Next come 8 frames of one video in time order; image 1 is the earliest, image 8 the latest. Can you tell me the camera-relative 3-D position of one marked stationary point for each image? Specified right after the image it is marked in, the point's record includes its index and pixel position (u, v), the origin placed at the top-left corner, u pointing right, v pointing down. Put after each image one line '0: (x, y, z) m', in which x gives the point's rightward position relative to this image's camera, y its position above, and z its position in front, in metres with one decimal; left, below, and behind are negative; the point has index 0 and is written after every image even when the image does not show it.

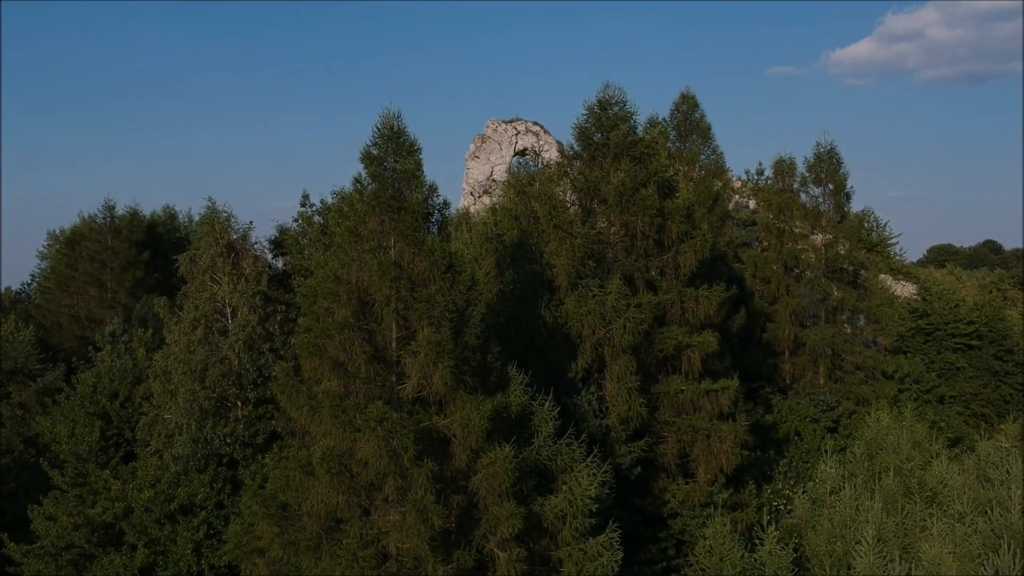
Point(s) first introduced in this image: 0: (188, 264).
0: (-5.8, +0.4, +17.7) m
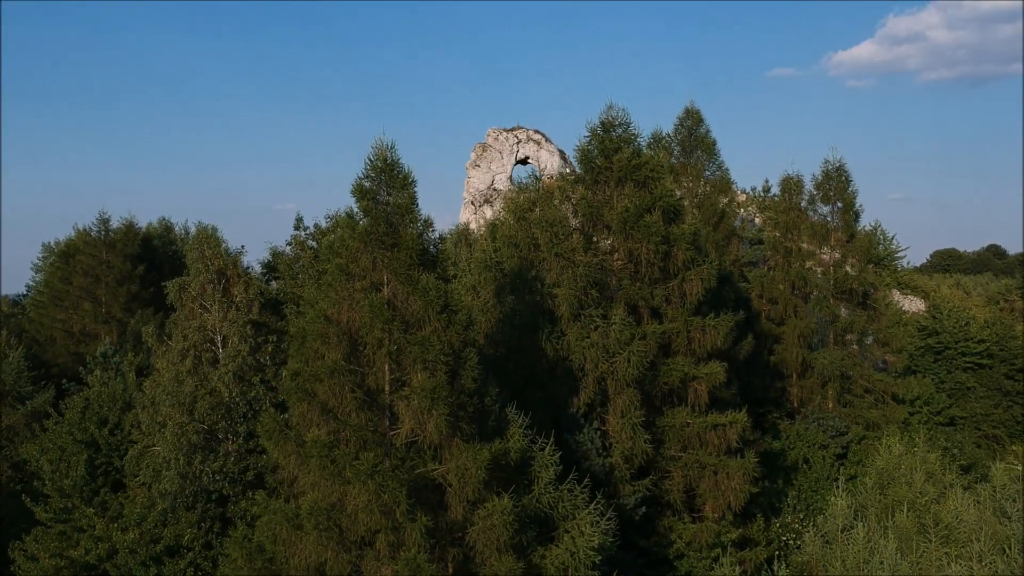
0: (-5.8, -0.1, +17.2) m
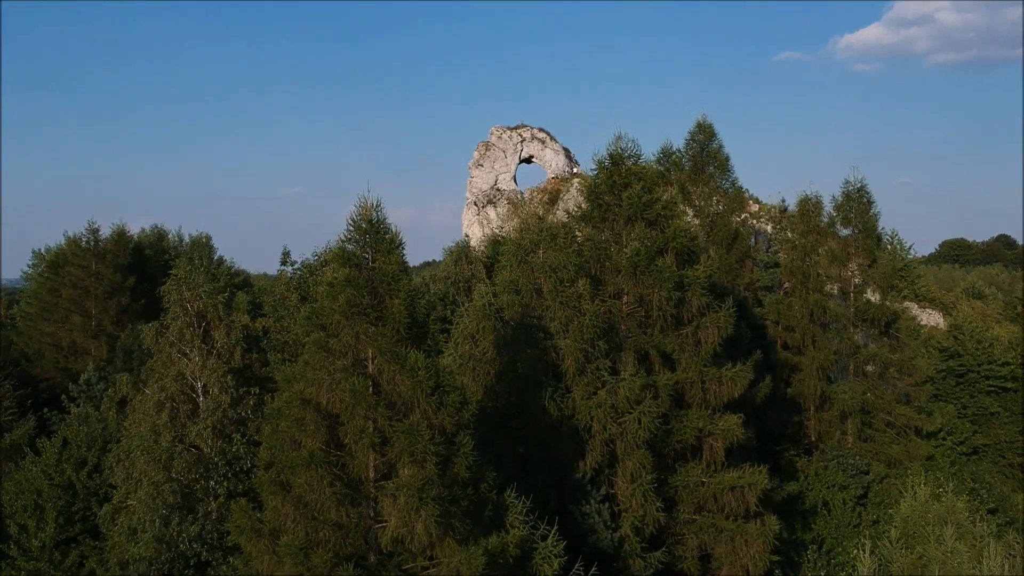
0: (-5.8, -0.8, +16.0) m
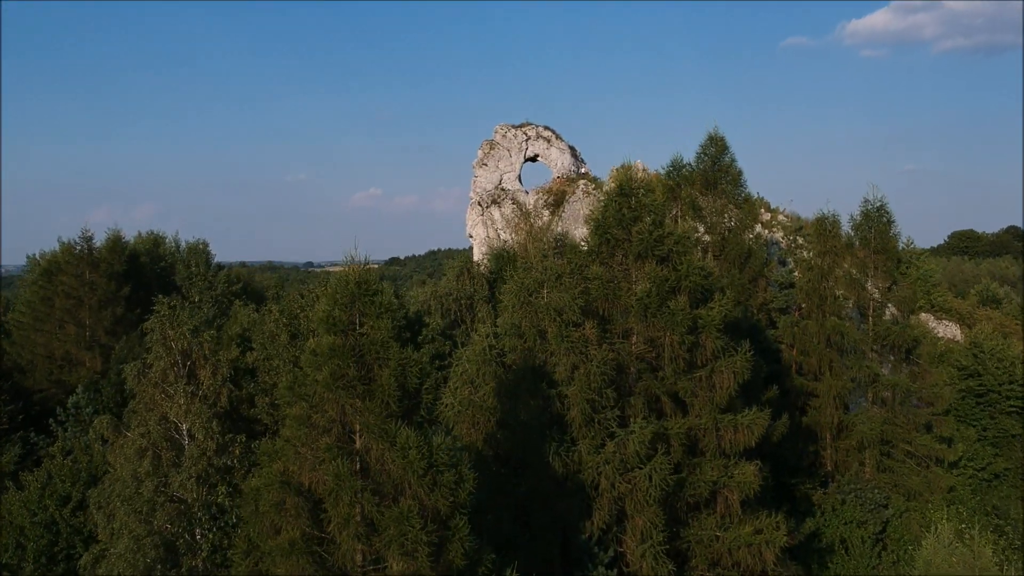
0: (-5.8, -1.3, +15.1) m
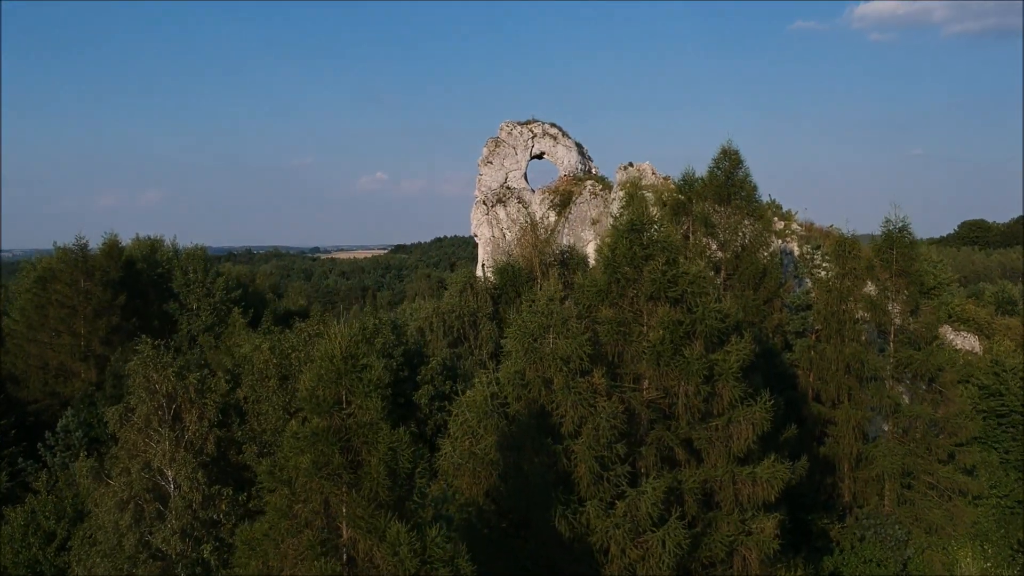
0: (-5.7, -1.9, +14.3) m
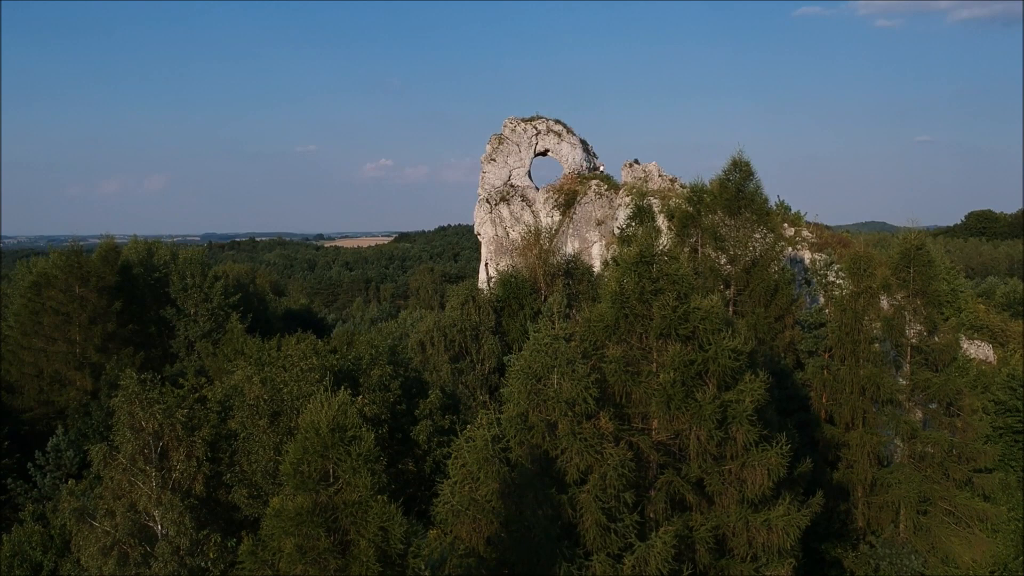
0: (-5.7, -2.4, +13.7) m
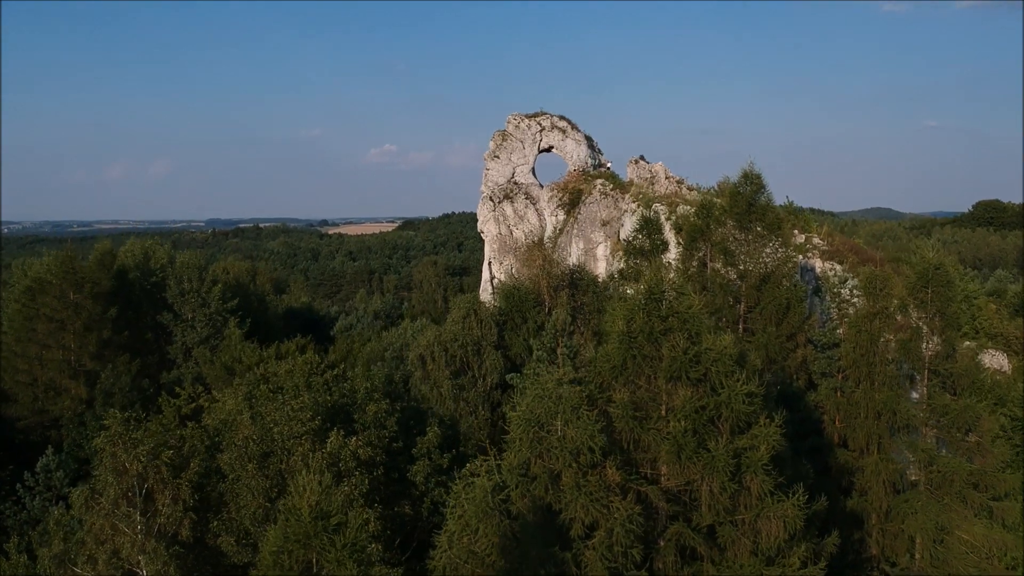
0: (-5.7, -2.8, +13.1) m
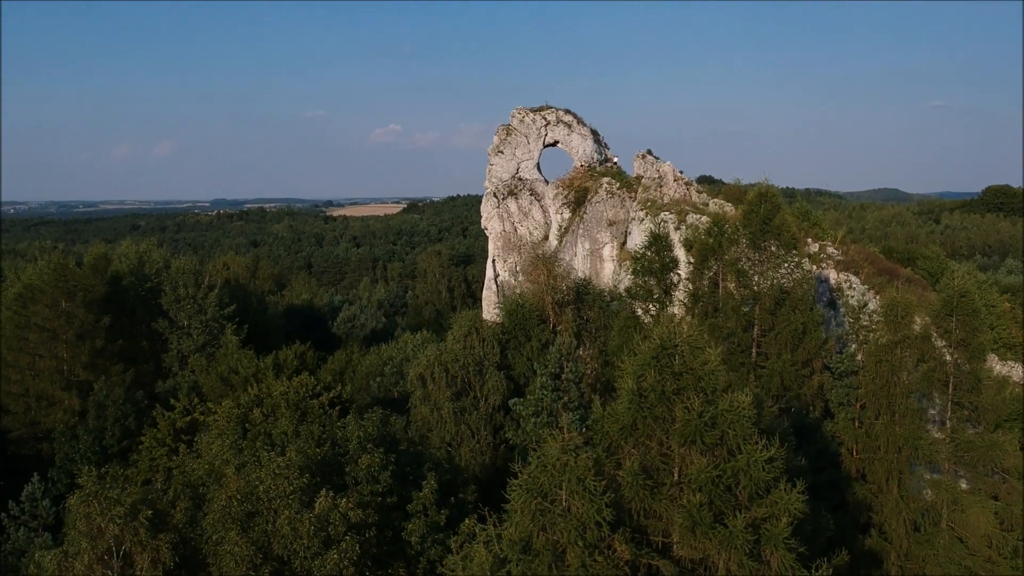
0: (-5.7, -3.4, +12.3) m
